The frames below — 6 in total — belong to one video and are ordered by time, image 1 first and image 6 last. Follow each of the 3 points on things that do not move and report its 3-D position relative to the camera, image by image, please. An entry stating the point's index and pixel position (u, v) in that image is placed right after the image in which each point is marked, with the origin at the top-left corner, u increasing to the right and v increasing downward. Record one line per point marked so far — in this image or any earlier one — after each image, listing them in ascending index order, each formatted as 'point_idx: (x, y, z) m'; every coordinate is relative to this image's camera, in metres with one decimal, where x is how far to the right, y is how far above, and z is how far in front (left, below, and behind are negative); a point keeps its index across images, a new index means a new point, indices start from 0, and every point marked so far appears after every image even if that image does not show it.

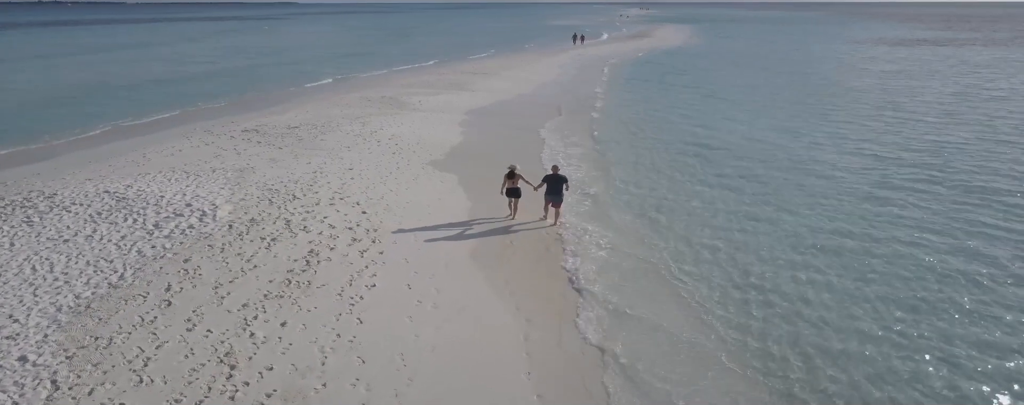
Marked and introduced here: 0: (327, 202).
0: (-4.1, 0.0, +11.6) m
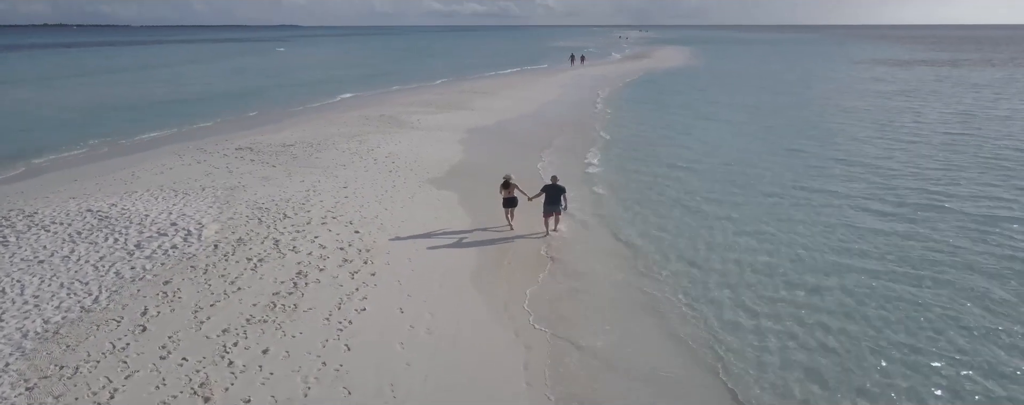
0: (-4.1, -0.4, +11.1) m
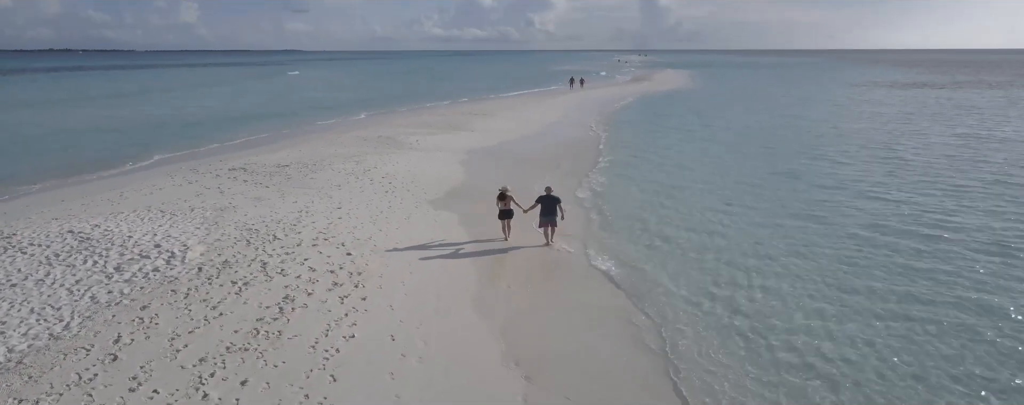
0: (-4.1, -0.8, +10.7) m
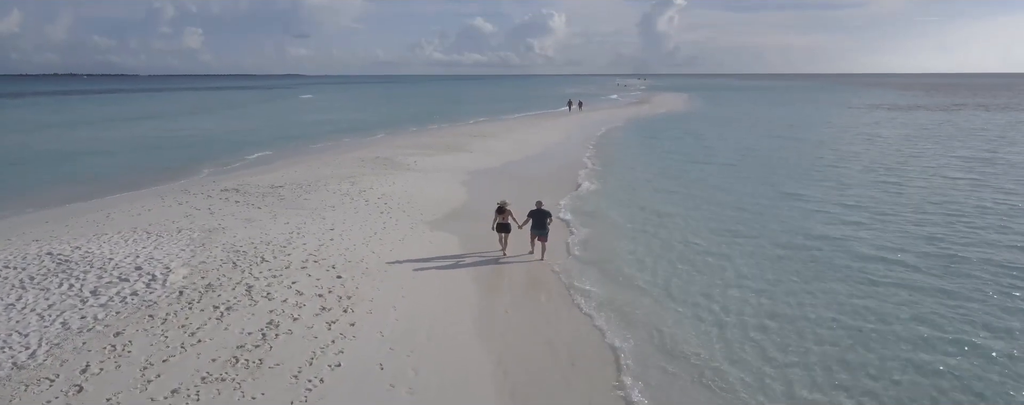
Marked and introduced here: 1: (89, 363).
0: (-4.2, -1.2, +10.2) m
1: (-5.5, -2.1, +6.8) m
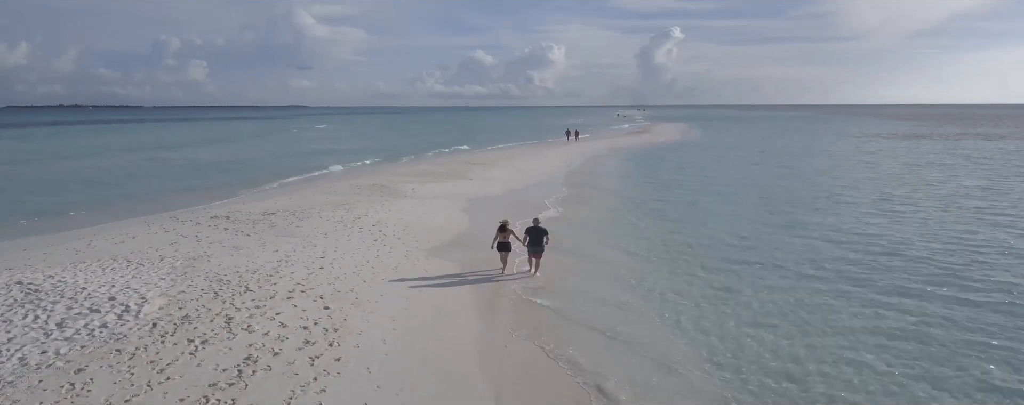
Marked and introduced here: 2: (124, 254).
0: (-4.2, -1.7, +9.6) m
1: (-5.5, -2.4, +6.2) m
2: (-8.7, -1.2, +11.8) m
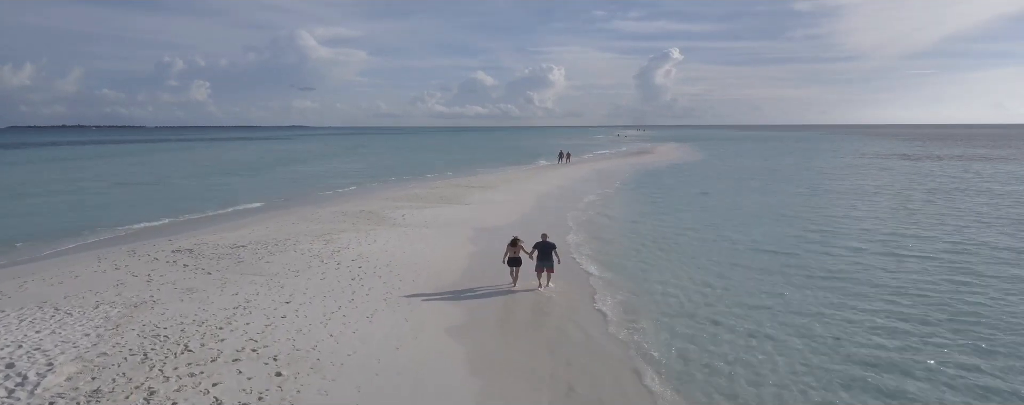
0: (-4.3, -2.3, +7.9) m
1: (-5.6, -2.9, +4.4) m
2: (-8.8, -1.9, +10.1) m
